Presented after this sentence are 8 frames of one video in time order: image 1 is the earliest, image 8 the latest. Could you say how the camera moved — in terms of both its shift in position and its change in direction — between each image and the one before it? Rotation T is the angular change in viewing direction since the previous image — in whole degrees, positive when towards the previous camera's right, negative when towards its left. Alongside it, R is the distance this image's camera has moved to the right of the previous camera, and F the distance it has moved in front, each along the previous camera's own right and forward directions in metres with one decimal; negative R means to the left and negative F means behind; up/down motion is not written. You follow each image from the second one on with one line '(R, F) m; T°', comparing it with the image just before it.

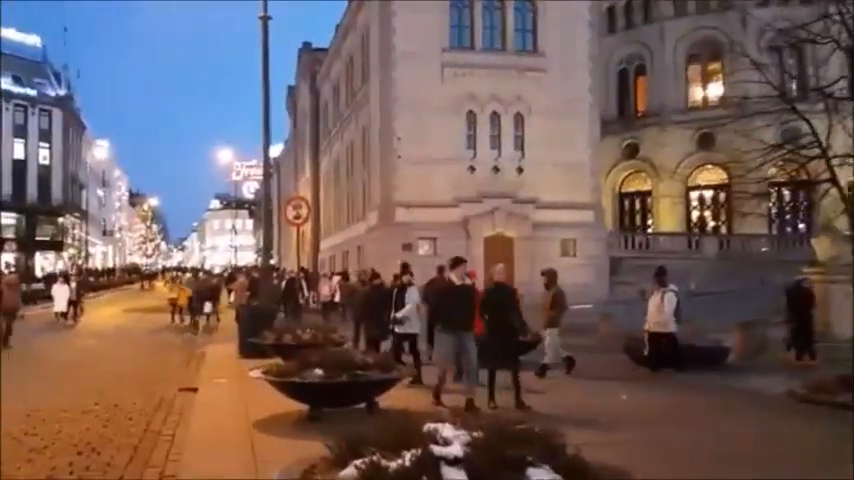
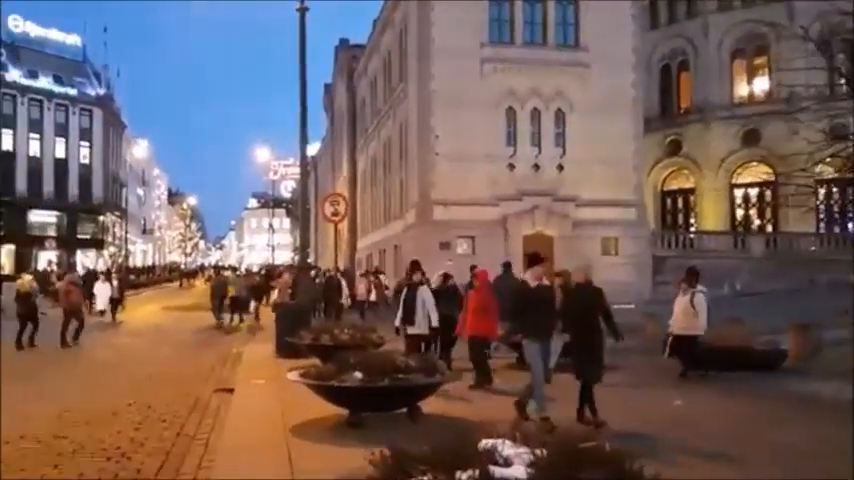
(-0.1, +0.3) m; -2°
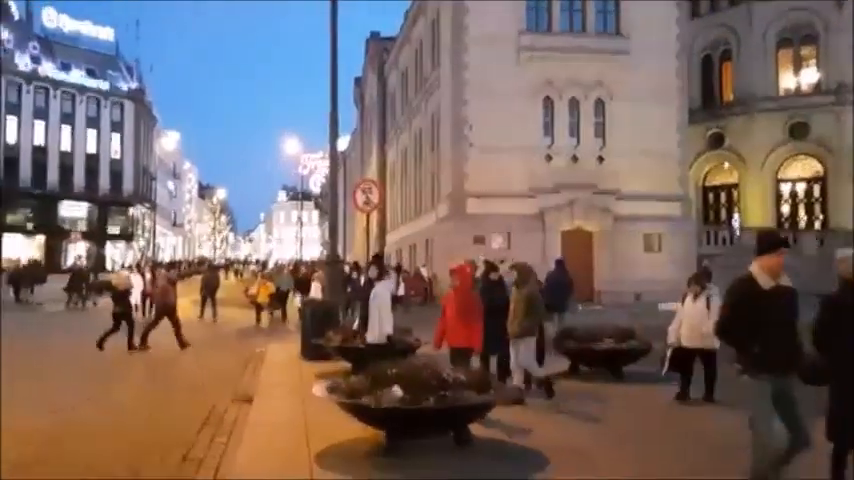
(-0.1, +1.0) m; -2°
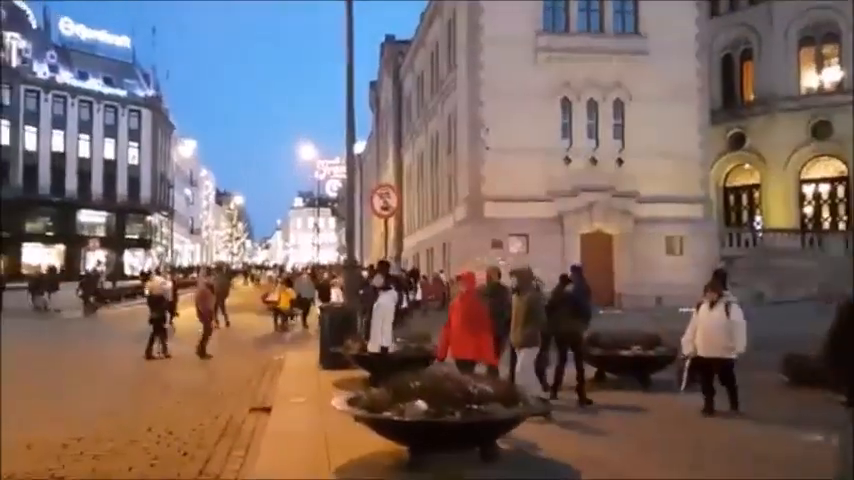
(0.0, +0.2) m; -1°
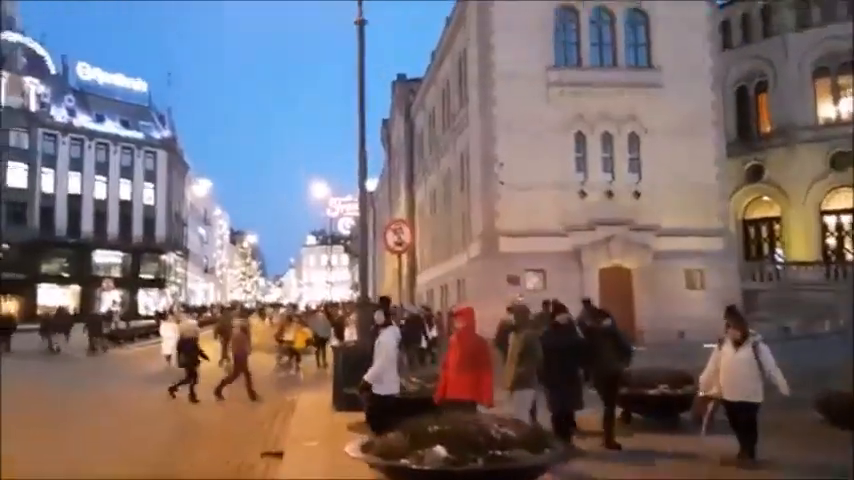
(0.0, +0.3) m; -1°
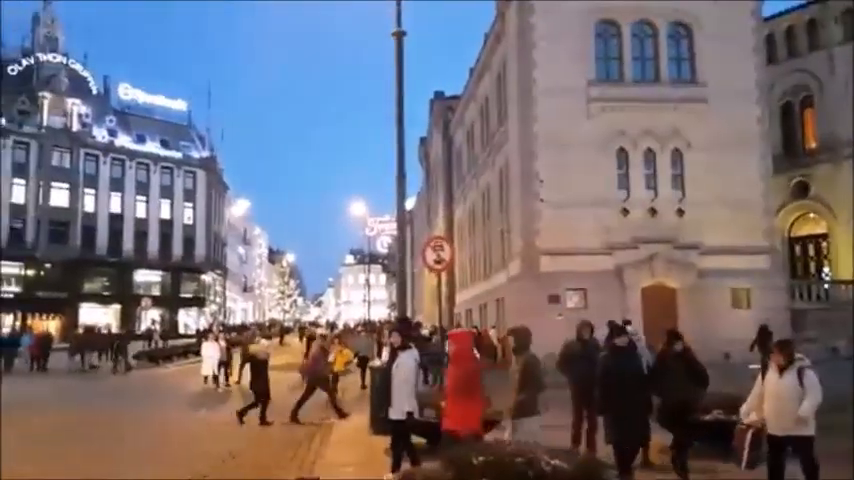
(0.0, +0.3) m; -2°
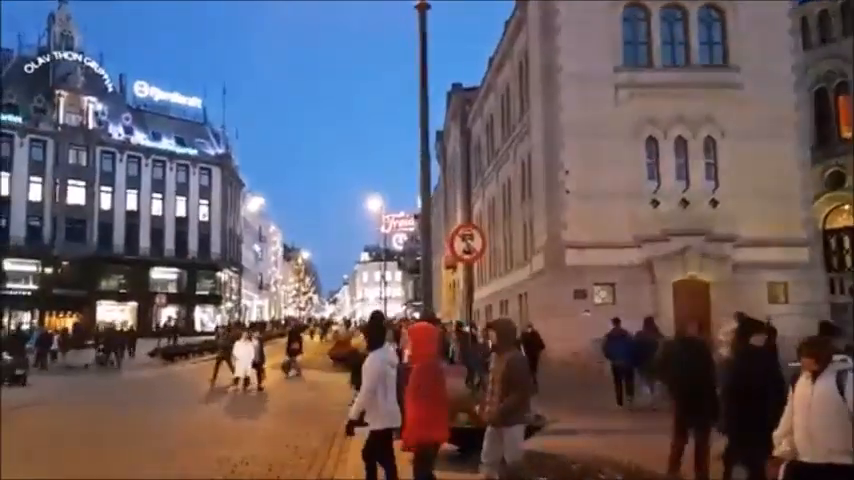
(-0.1, +0.9) m; -1°
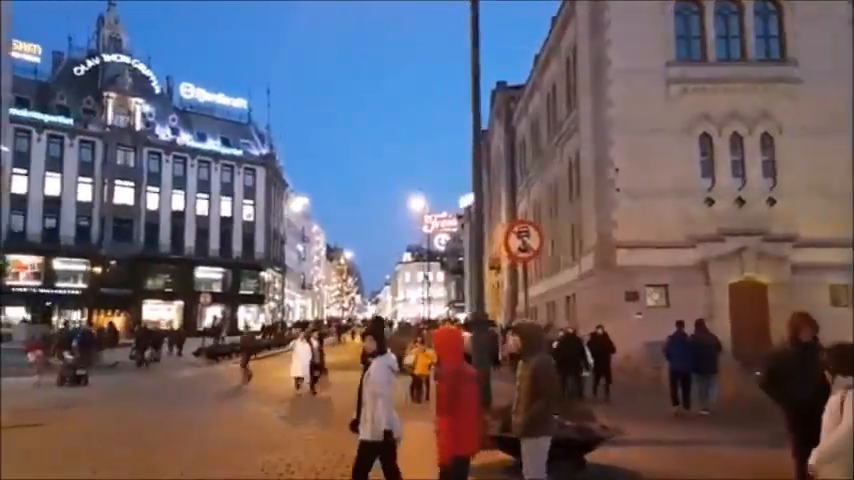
(-0.1, +0.4) m; -3°
